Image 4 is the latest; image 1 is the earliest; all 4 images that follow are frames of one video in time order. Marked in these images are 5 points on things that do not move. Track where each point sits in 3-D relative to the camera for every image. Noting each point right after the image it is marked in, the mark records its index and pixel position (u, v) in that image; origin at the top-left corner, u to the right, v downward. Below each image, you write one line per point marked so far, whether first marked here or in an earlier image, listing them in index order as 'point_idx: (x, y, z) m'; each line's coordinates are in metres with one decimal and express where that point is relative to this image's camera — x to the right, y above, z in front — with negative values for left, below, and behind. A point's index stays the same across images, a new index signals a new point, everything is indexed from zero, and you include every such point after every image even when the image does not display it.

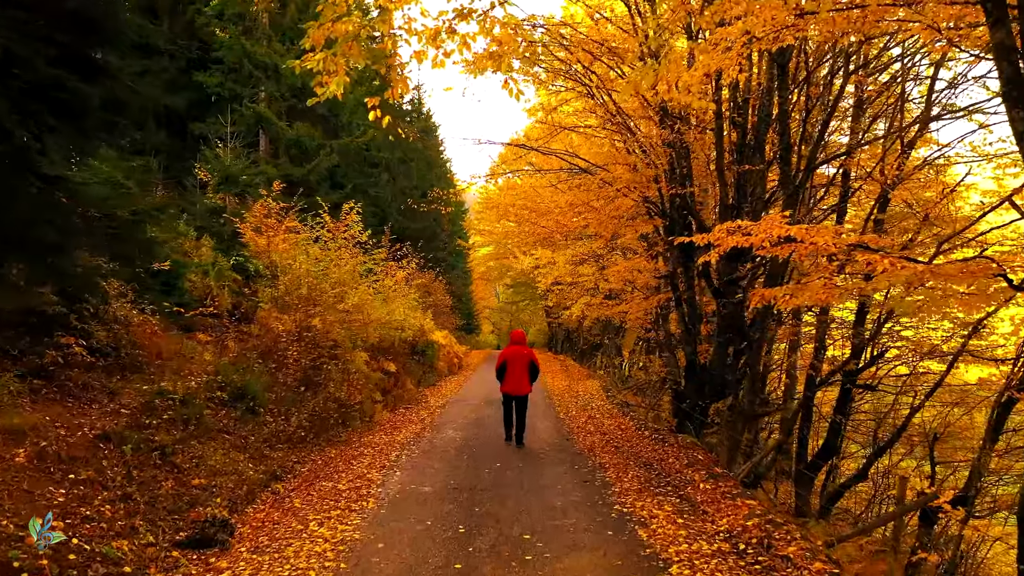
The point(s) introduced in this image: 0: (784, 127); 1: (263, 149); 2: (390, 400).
0: (+3.6, +2.2, +7.3) m
1: (-8.8, +4.9, +19.4) m
2: (-2.7, -2.5, +12.2) m
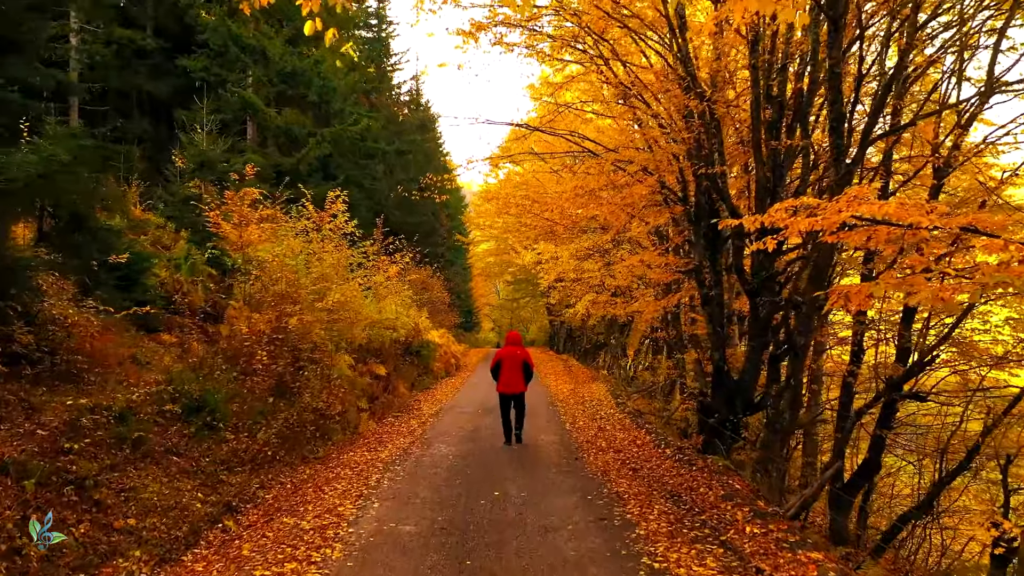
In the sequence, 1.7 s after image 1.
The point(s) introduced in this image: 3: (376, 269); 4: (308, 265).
0: (+3.6, +2.2, +6.1) m
1: (-8.7, +5.0, +18.2) m
2: (-2.7, -2.4, +11.1) m
3: (-3.5, +0.5, +14.2) m
4: (-3.7, +0.4, +9.8) m
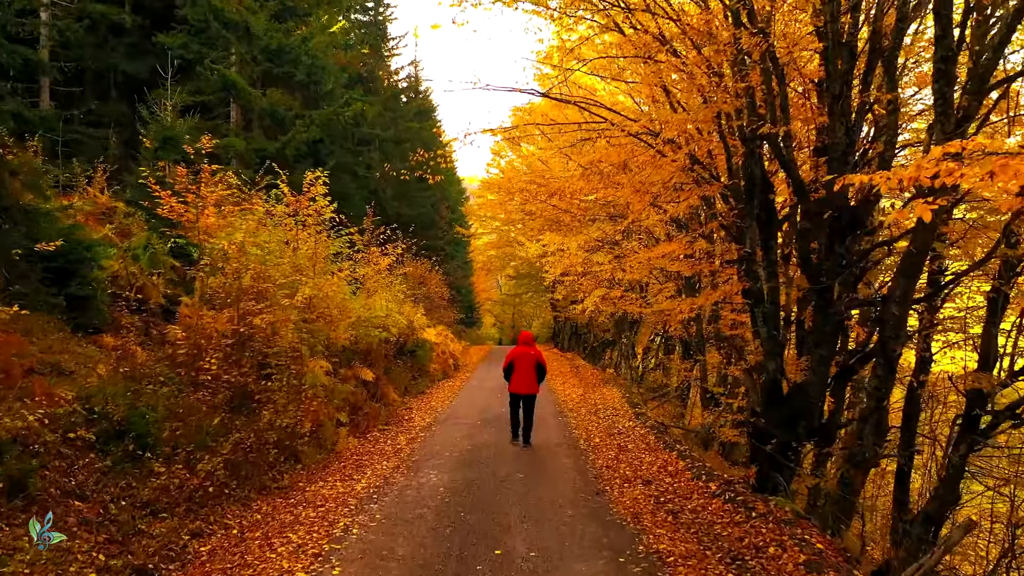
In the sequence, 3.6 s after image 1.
0: (+3.7, +2.3, +4.7) m
1: (-8.6, +5.2, +16.8) m
2: (-2.7, -2.3, +9.7) m
3: (-3.5, +0.6, +12.8) m
4: (-3.6, +0.5, +8.4) m
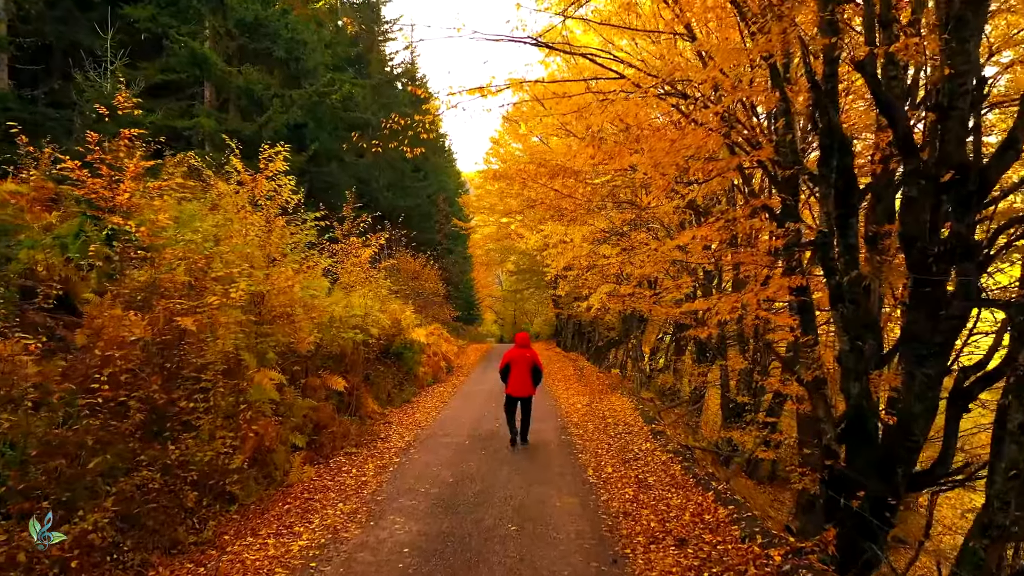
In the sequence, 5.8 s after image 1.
0: (+3.6, +2.3, +3.1) m
1: (-8.7, +5.4, +15.2) m
2: (-2.7, -2.2, +8.2) m
3: (-3.5, +0.7, +11.2) m
4: (-3.7, +0.6, +6.8) m
